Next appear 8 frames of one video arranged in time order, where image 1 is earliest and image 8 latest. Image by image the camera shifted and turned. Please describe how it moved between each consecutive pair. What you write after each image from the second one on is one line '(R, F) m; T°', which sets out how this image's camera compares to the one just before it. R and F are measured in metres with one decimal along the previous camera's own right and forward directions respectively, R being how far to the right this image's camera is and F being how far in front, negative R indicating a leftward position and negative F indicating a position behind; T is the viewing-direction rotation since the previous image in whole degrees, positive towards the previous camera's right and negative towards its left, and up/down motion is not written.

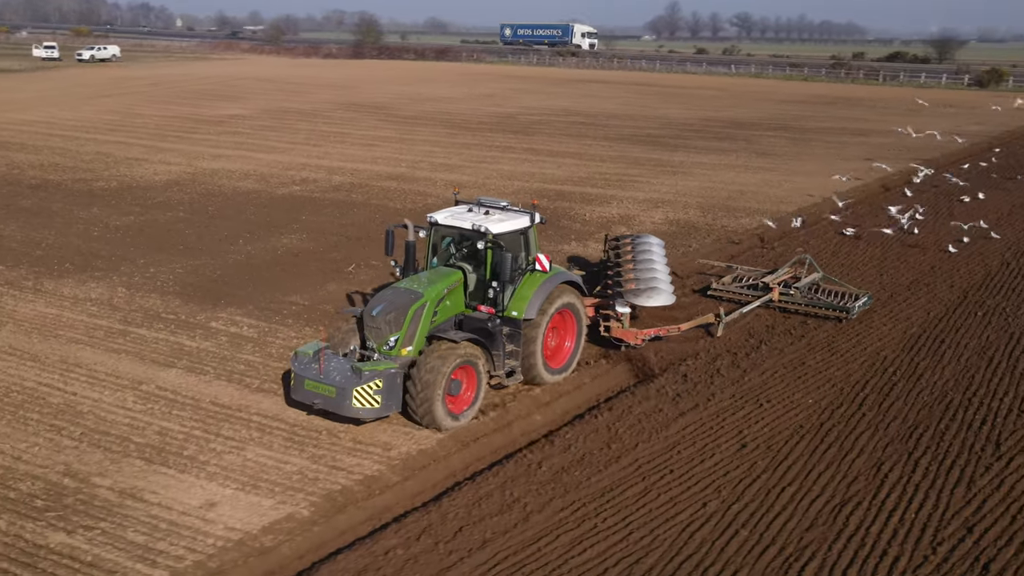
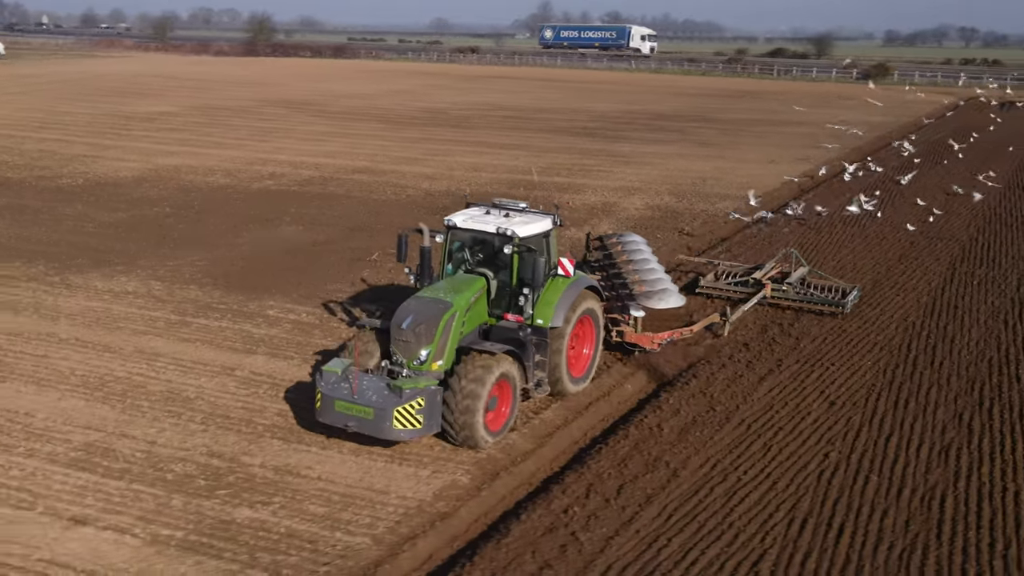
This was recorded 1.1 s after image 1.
(-2.2, -0.3) m; +7°
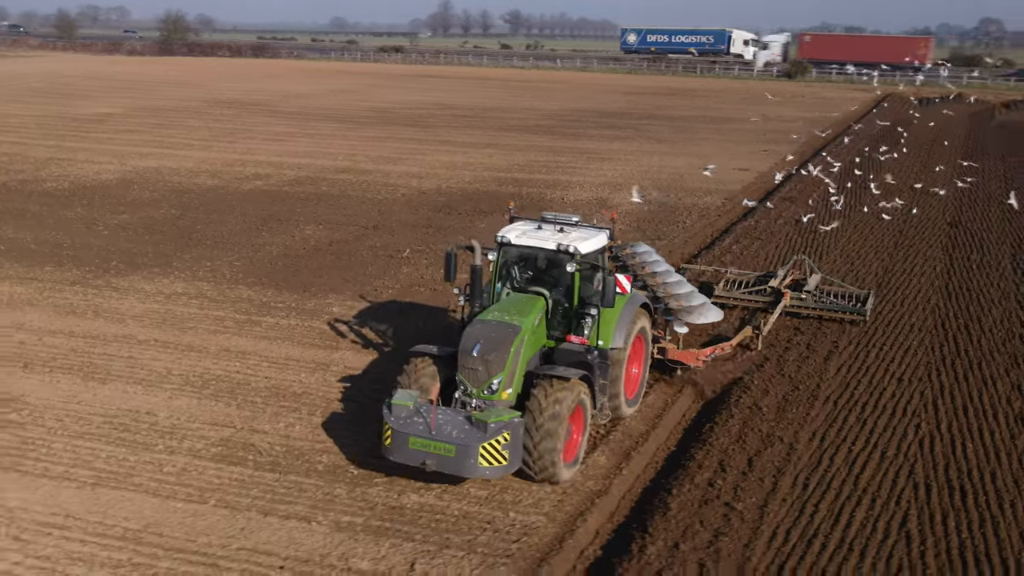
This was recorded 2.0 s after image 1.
(-2.0, -0.3) m; +5°
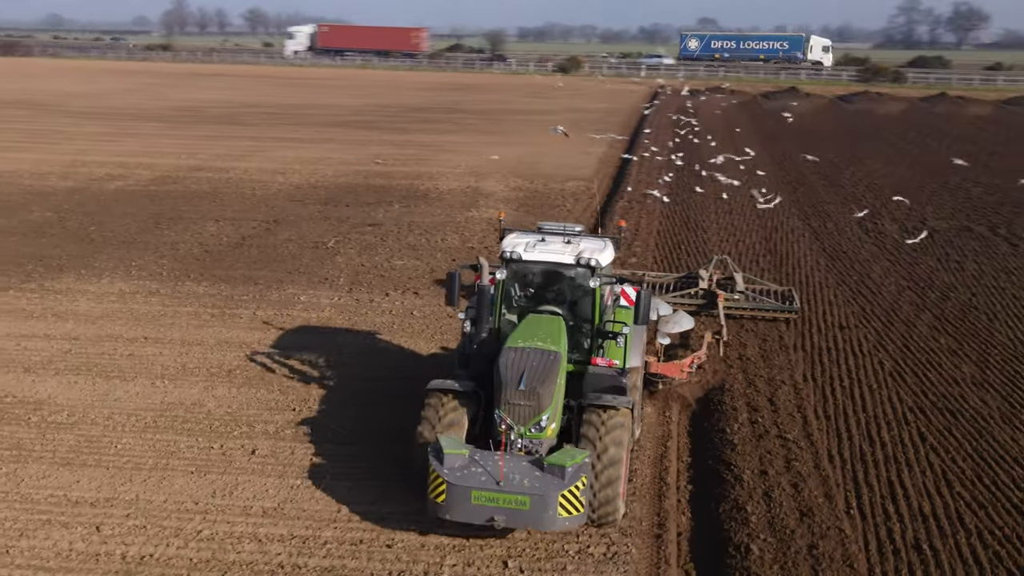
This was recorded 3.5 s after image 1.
(-2.8, -0.3) m; +14°
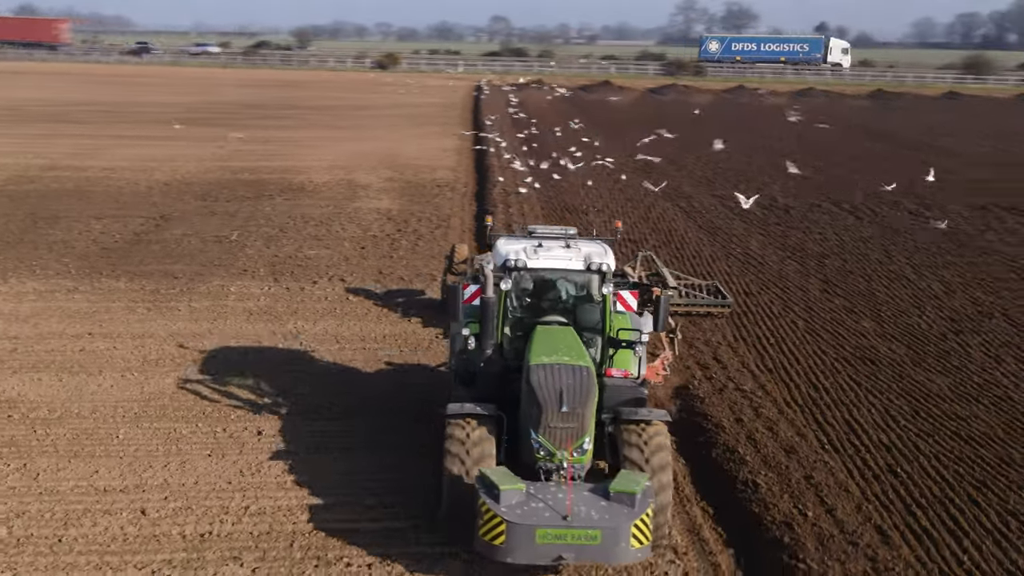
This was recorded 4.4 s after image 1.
(-1.7, -0.3) m; +11°
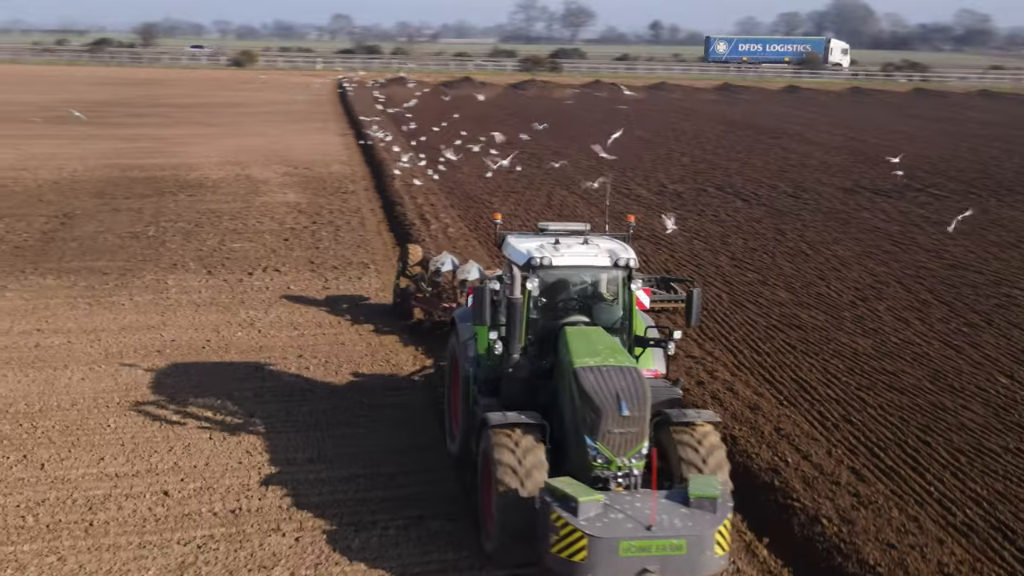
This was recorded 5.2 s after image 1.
(-1.2, -0.3) m; +8°
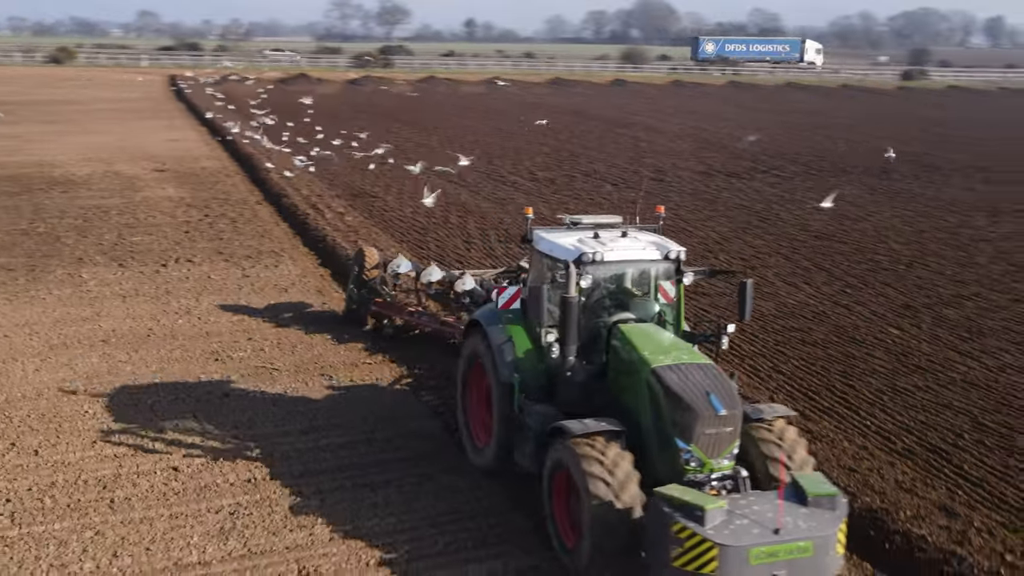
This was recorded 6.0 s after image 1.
(-1.3, -0.4) m; +9°
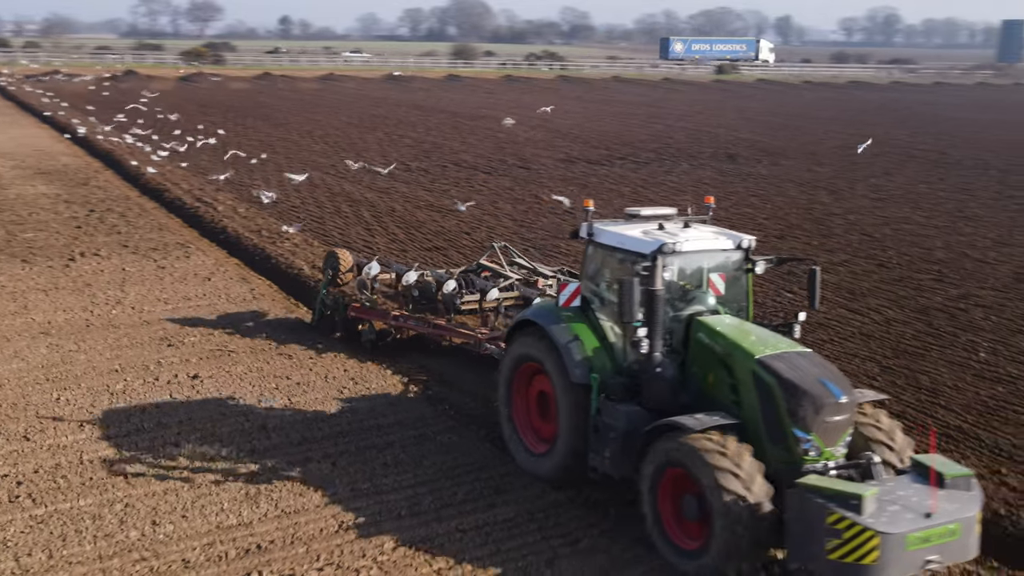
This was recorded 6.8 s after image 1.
(-1.2, -0.4) m; +9°
